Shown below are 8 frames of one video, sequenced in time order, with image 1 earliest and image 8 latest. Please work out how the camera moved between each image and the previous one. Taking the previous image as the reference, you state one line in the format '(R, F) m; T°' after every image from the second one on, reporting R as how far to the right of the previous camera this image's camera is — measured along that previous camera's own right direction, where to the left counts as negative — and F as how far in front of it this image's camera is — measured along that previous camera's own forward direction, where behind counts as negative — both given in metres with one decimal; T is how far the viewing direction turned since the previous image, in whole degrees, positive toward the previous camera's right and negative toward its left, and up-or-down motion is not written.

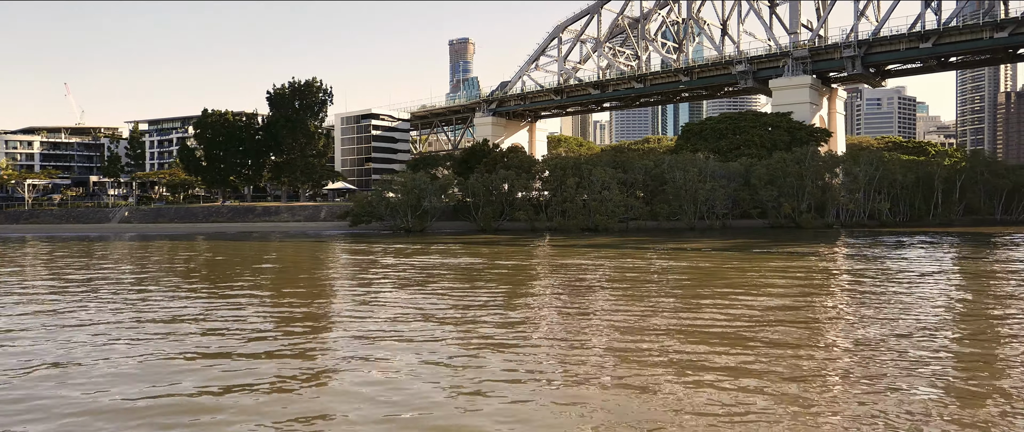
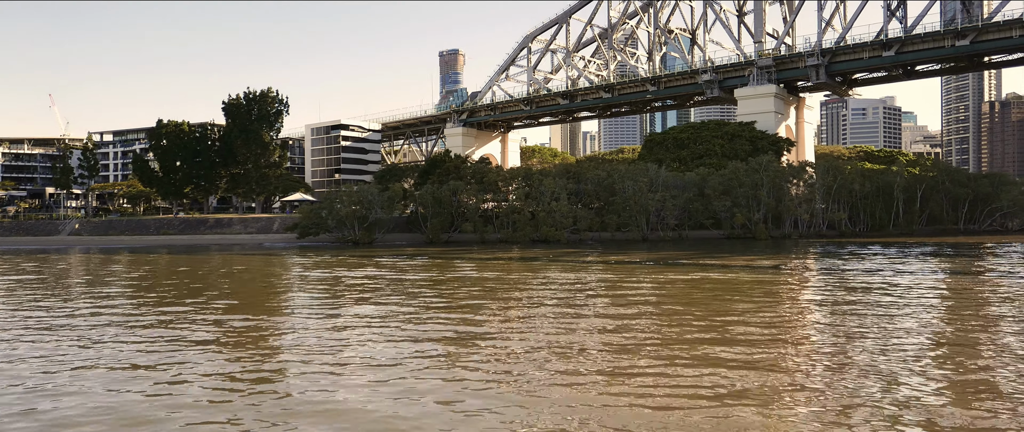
(+3.6, +0.9) m; 0°
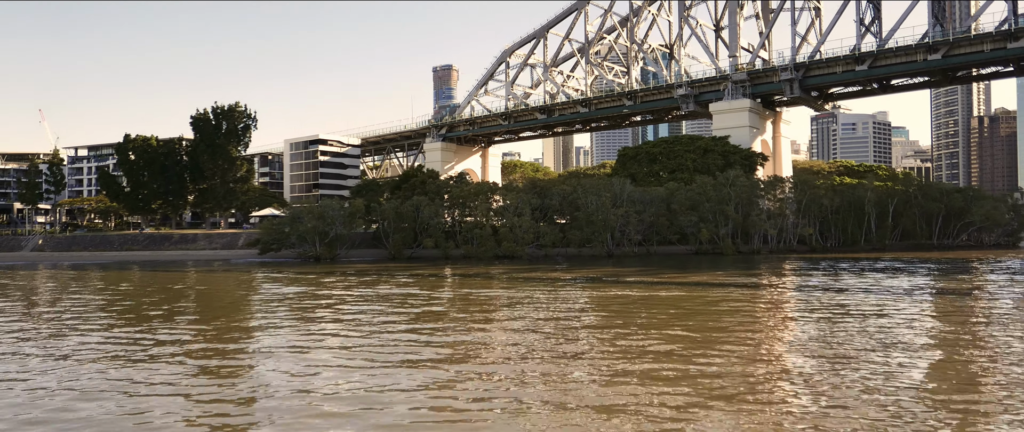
(+2.6, +0.7) m; 0°
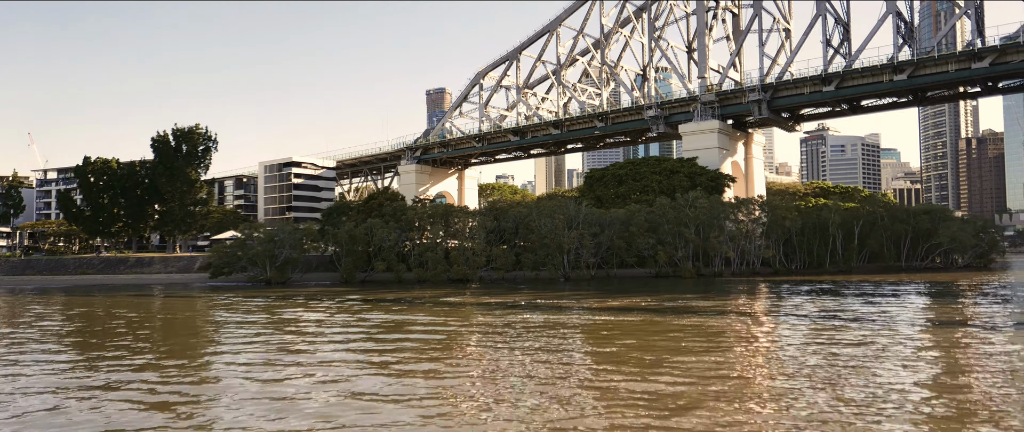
(+3.3, +0.9) m; 0°
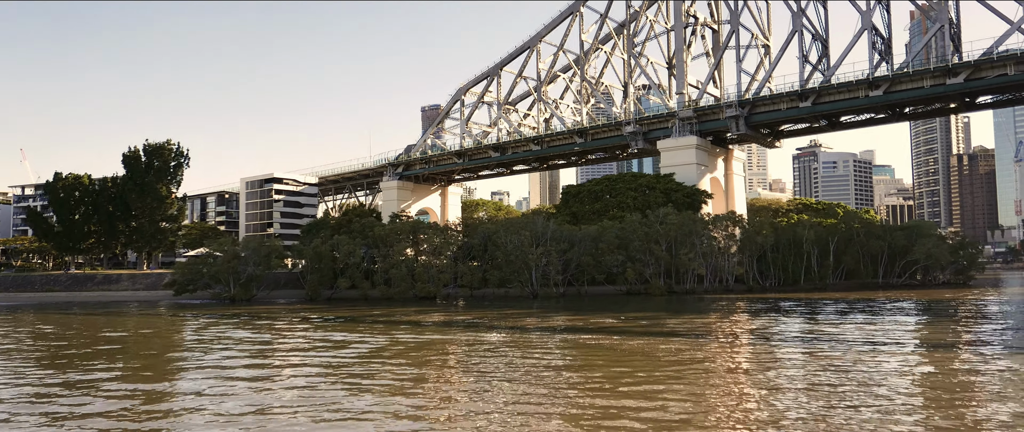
(+2.3, +0.6) m; 0°
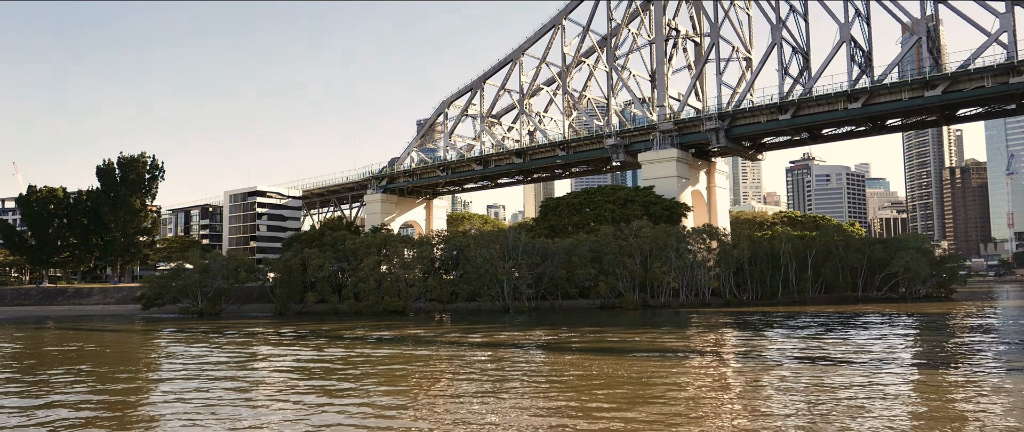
(+2.0, +0.5) m; 0°
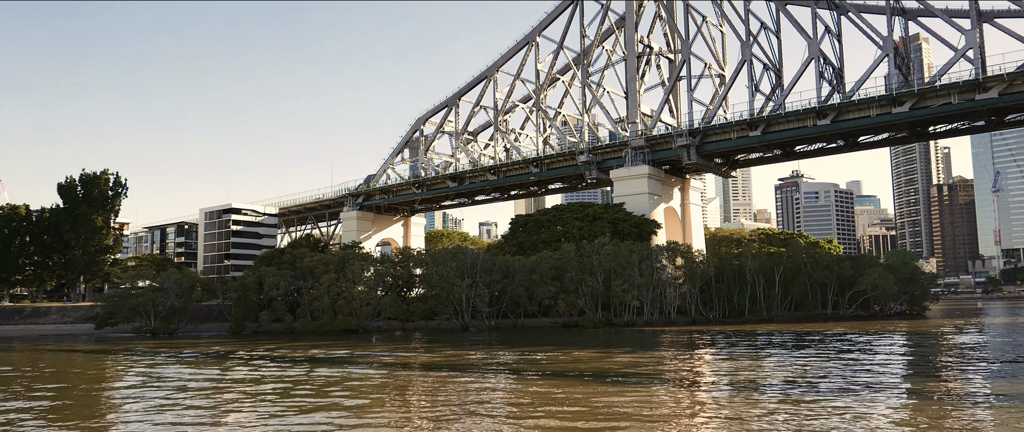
(+2.7, +0.6) m; 0°
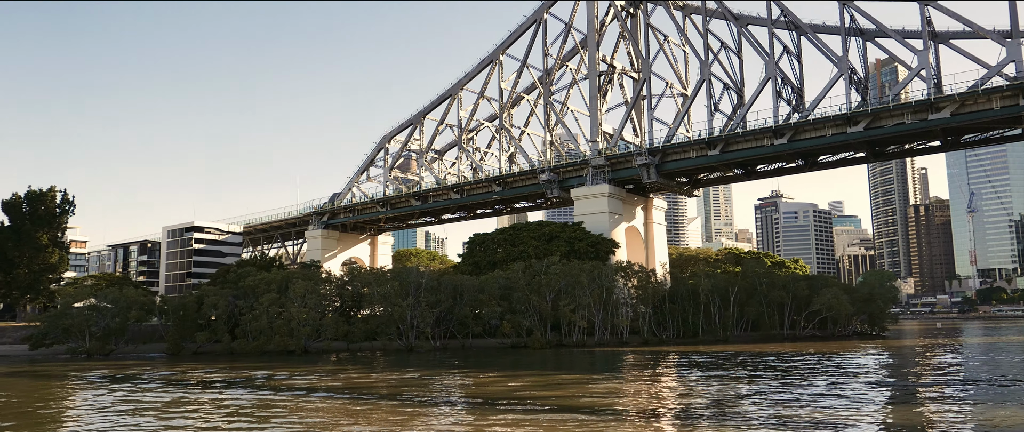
(+3.0, +0.7) m; +1°
